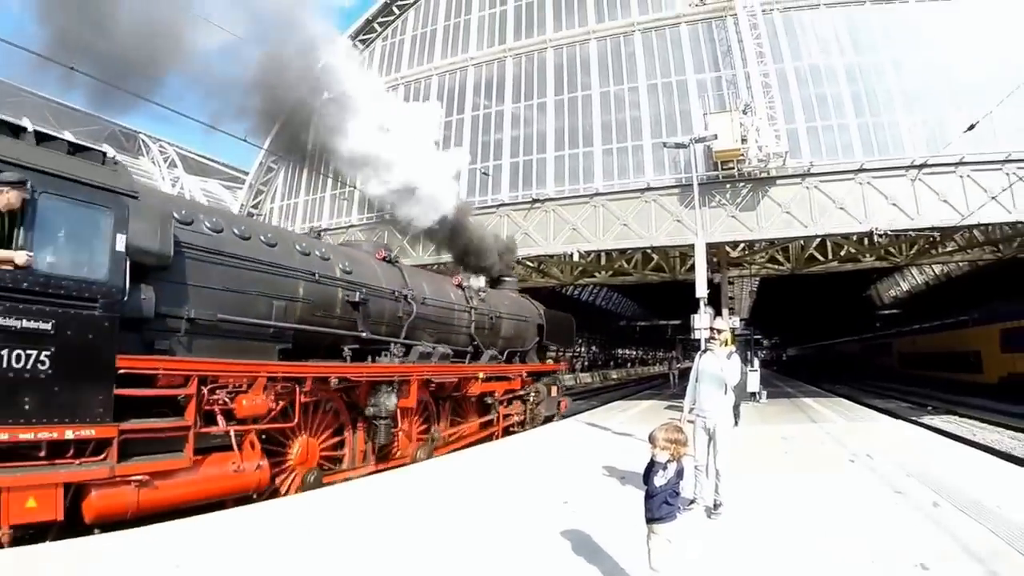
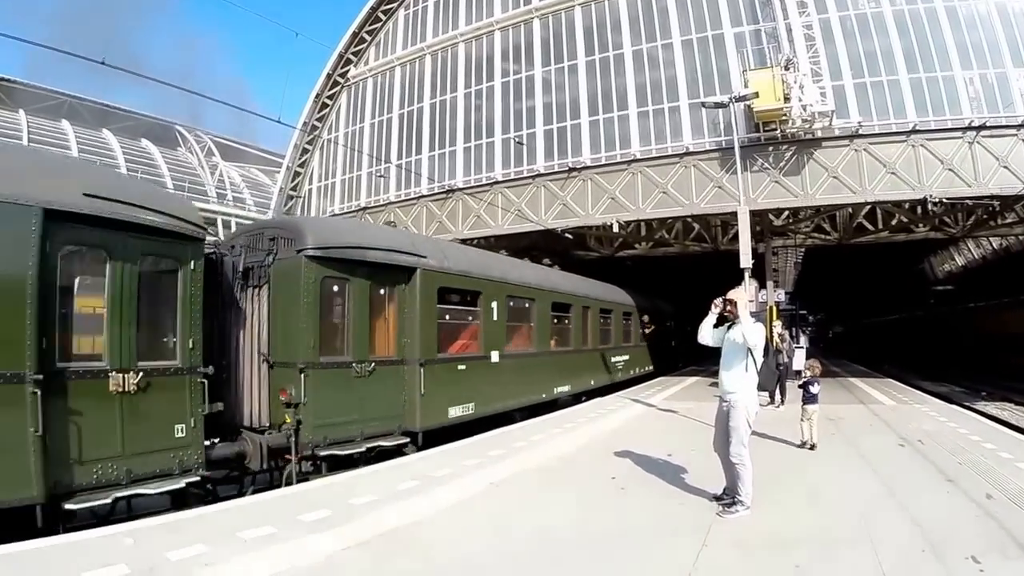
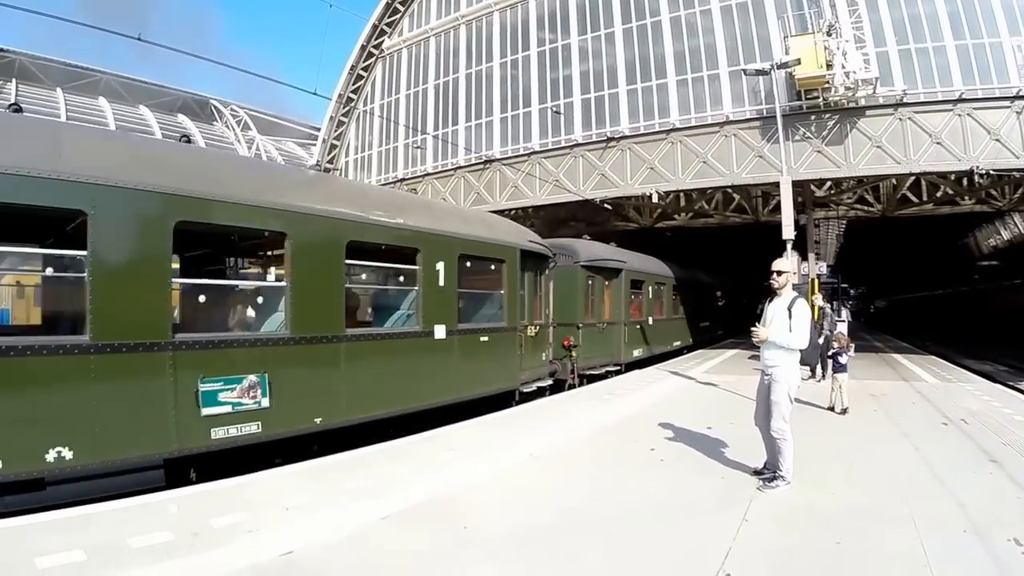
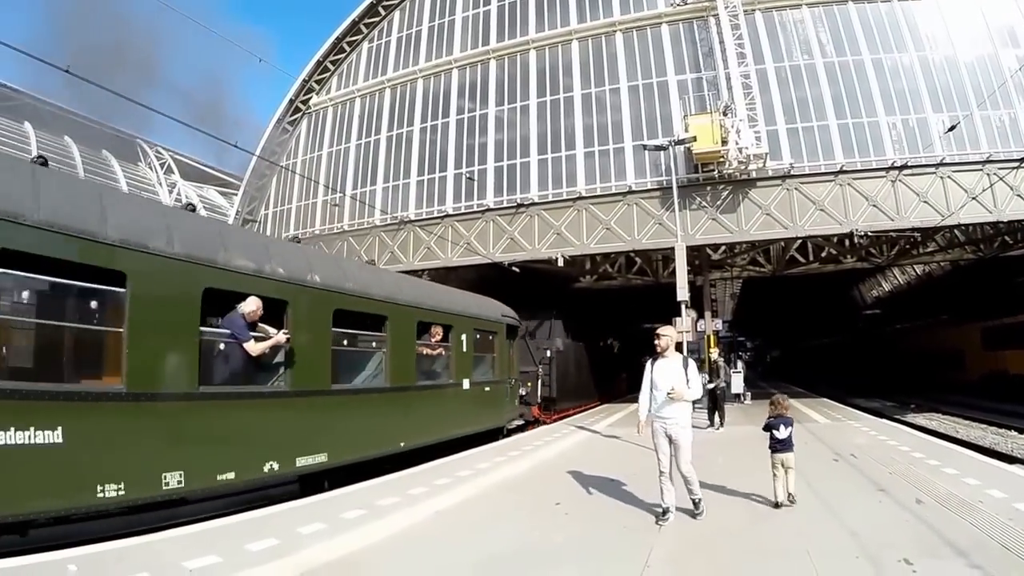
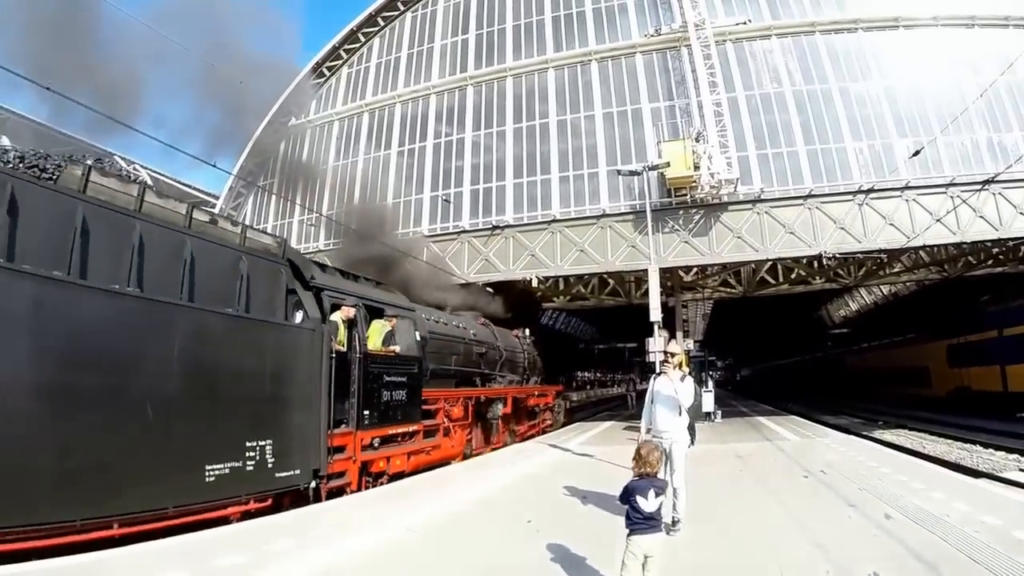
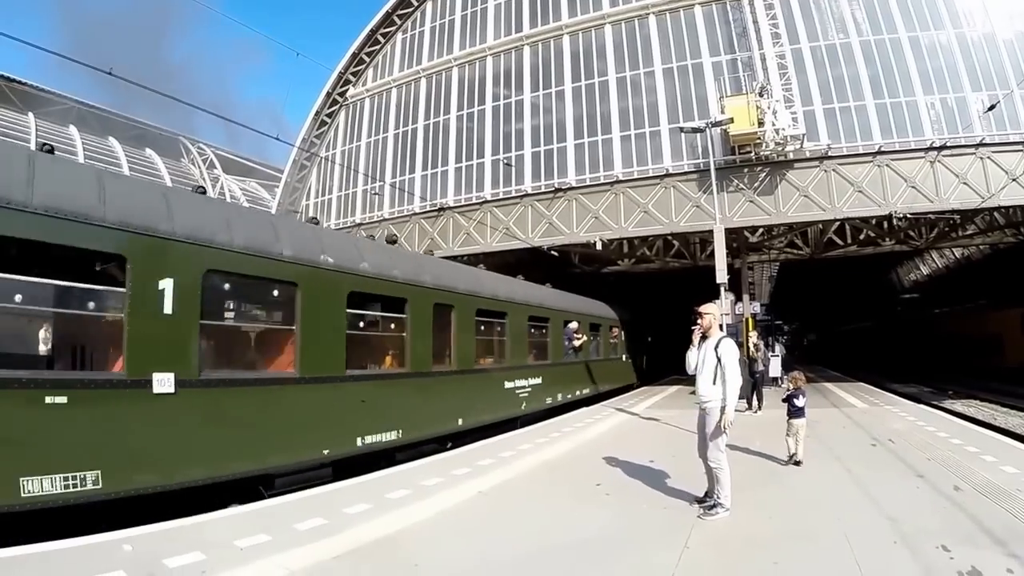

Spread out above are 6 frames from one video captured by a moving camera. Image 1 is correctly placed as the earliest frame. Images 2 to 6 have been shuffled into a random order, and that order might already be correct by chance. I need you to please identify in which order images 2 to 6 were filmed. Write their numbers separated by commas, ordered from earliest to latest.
5, 4, 6, 2, 3
